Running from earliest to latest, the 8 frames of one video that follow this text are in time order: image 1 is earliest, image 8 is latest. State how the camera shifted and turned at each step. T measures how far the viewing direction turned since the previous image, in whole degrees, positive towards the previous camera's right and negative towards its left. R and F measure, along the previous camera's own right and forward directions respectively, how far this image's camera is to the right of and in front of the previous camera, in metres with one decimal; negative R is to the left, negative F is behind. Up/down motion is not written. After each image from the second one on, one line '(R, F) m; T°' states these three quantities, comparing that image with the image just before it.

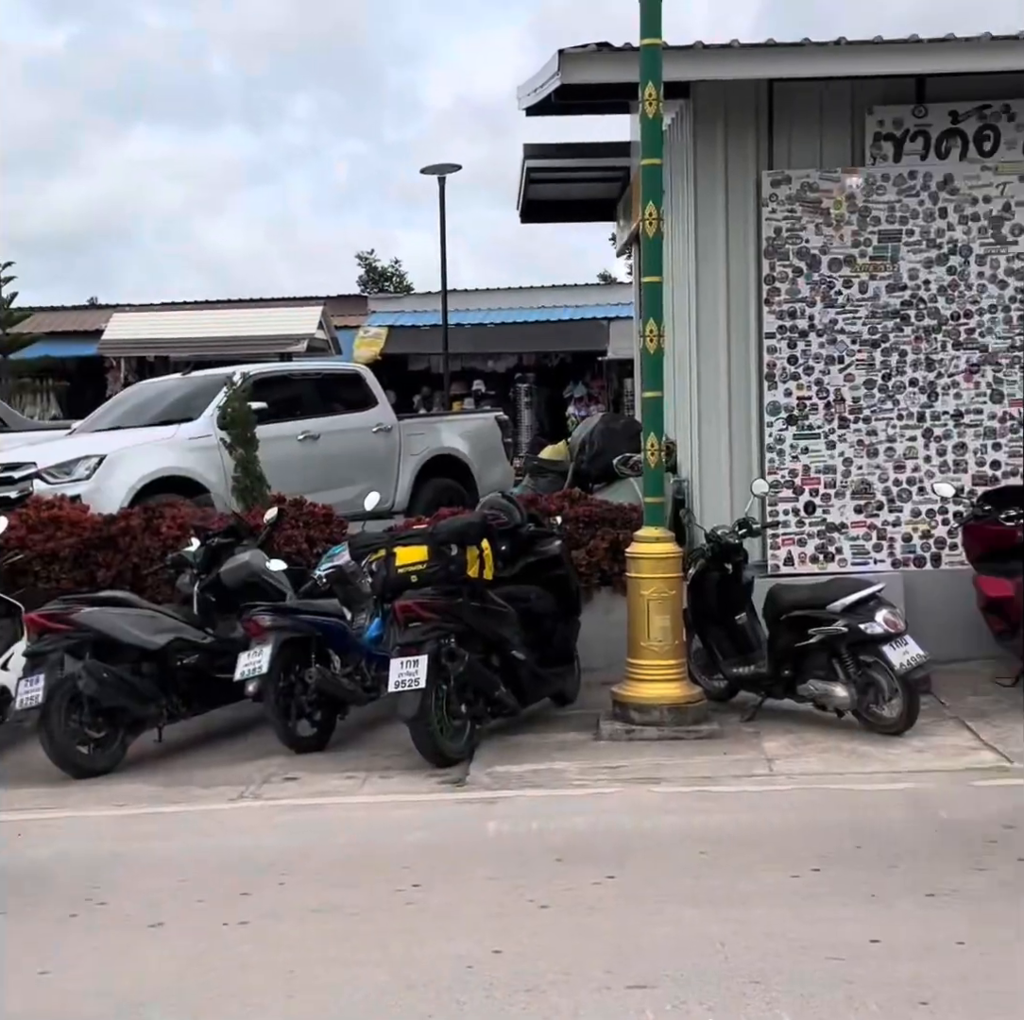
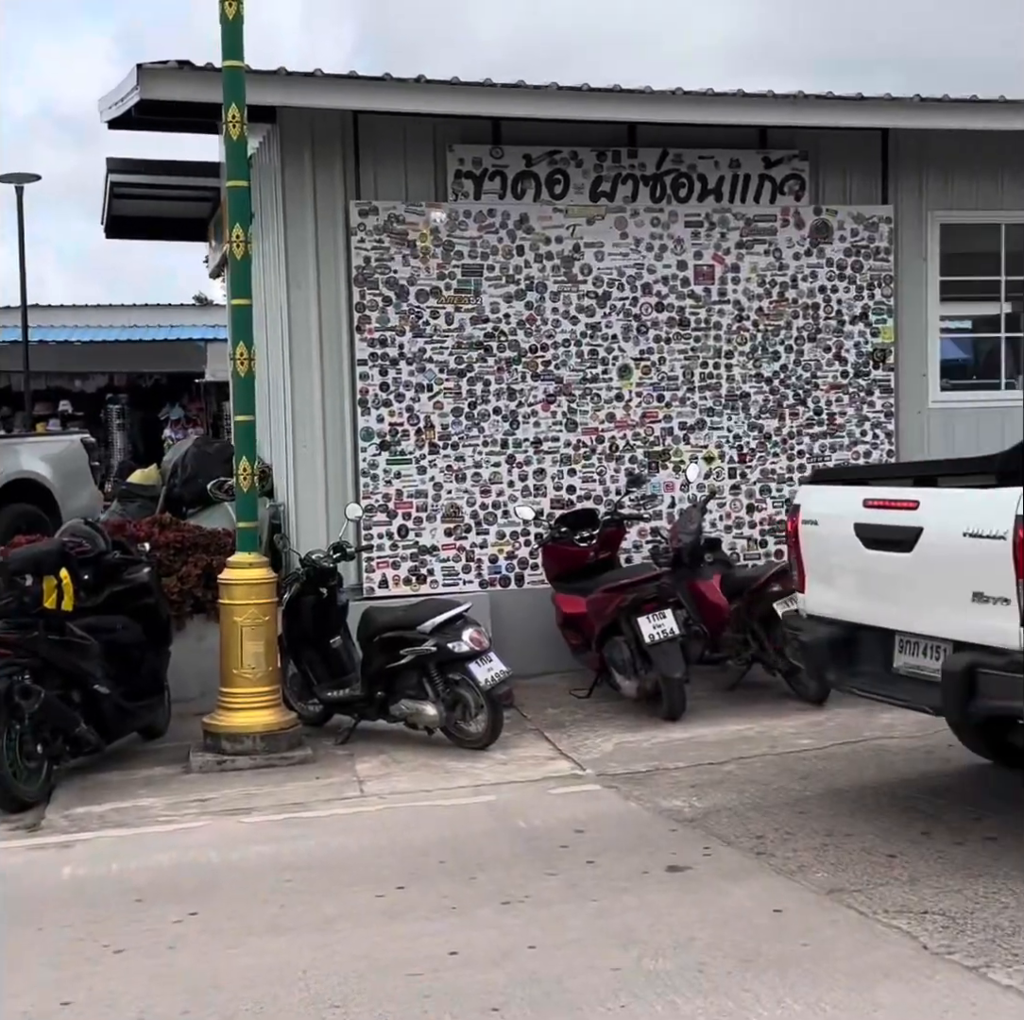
(+0.1, 0.0) m; +16°
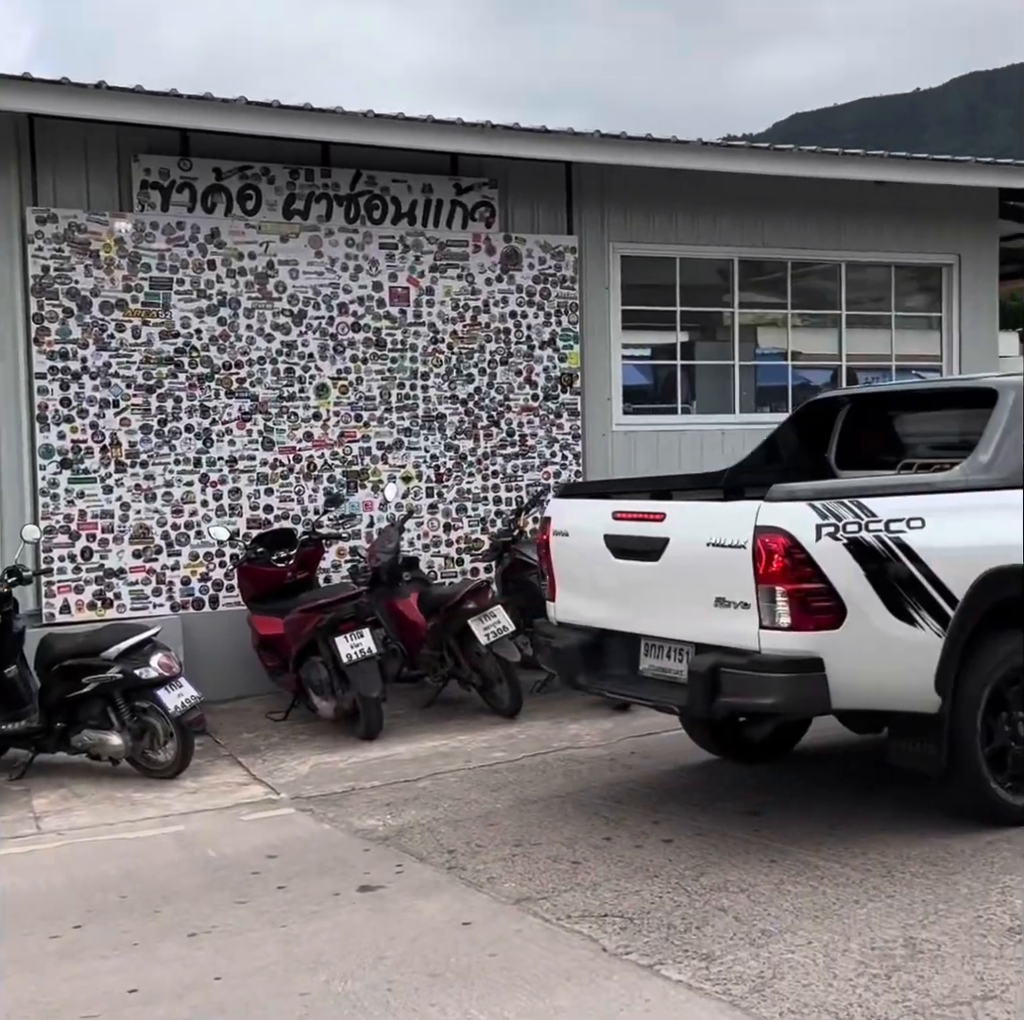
(+0.1, 0.0) m; +13°
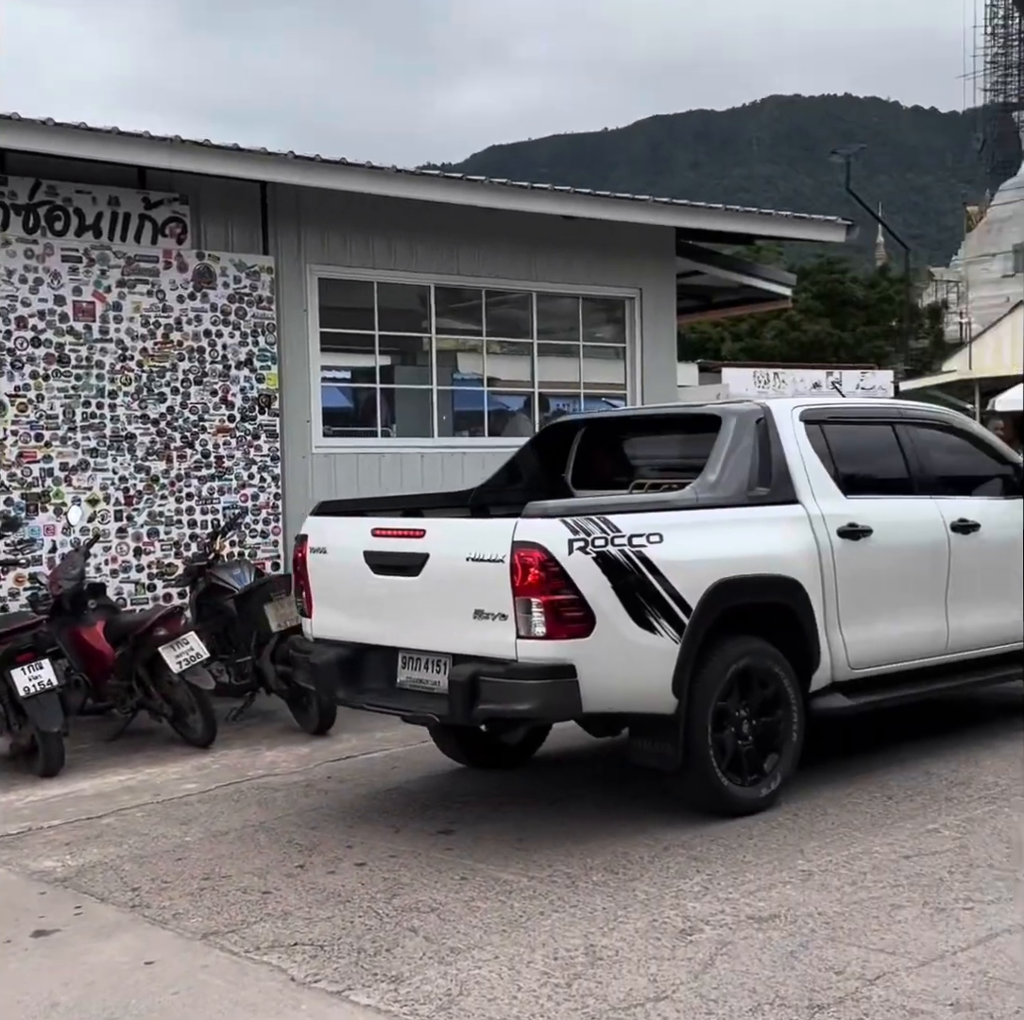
(0.0, 0.0) m; +13°
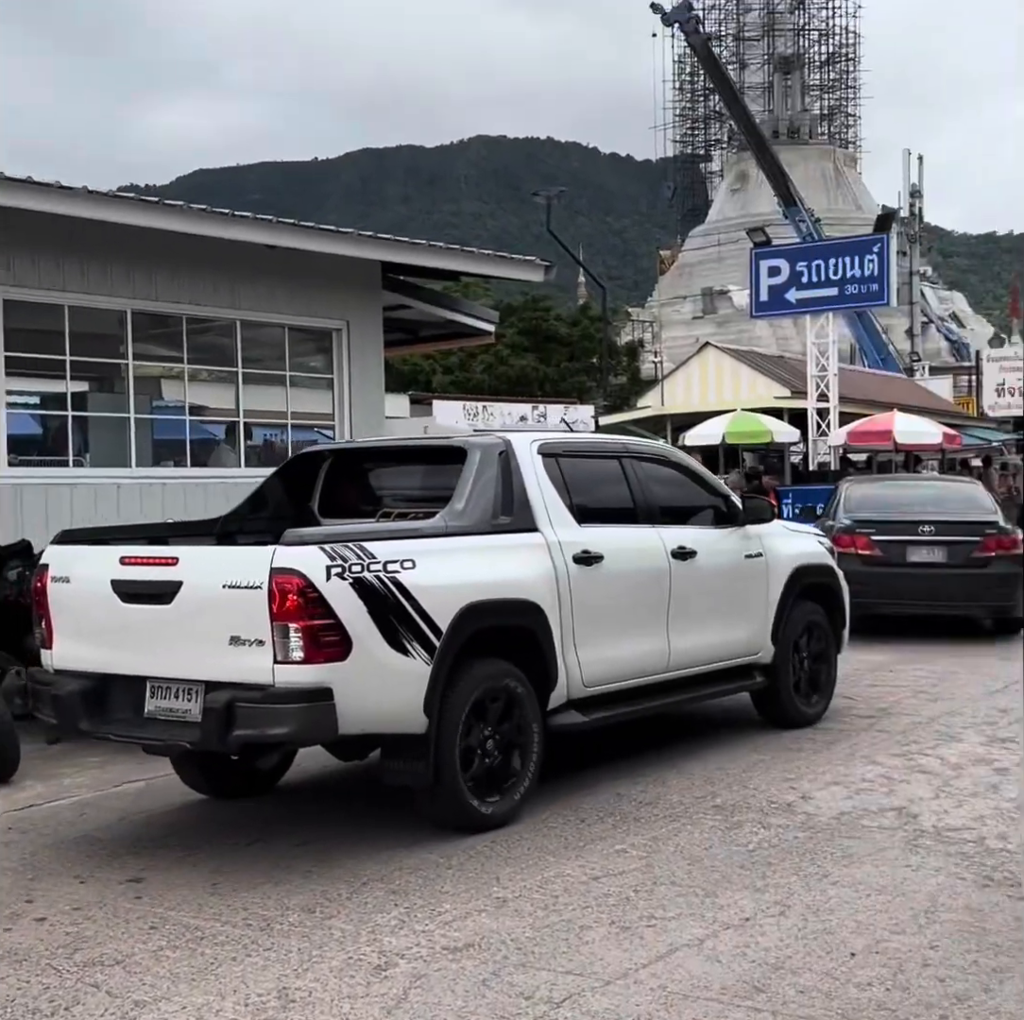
(0.0, -0.1) m; +13°
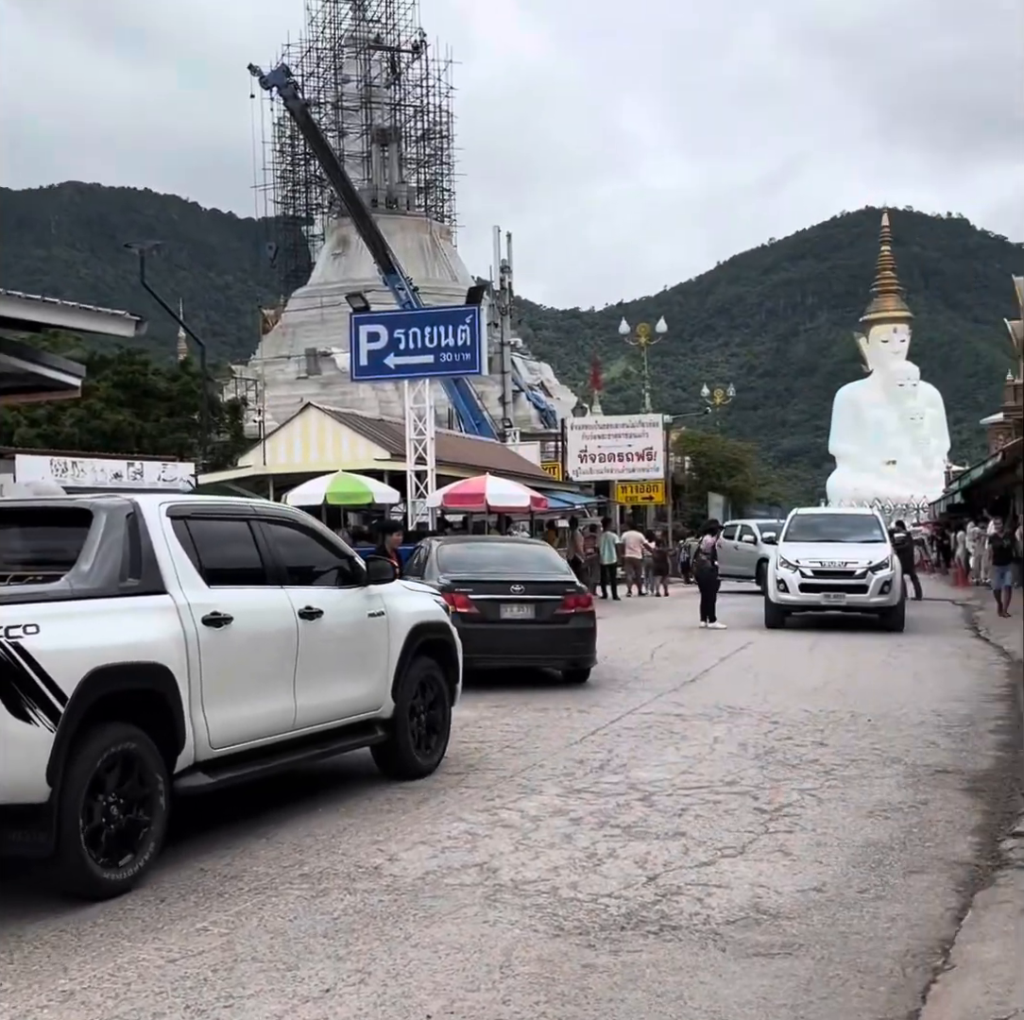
(+0.1, -0.1) m; +18°
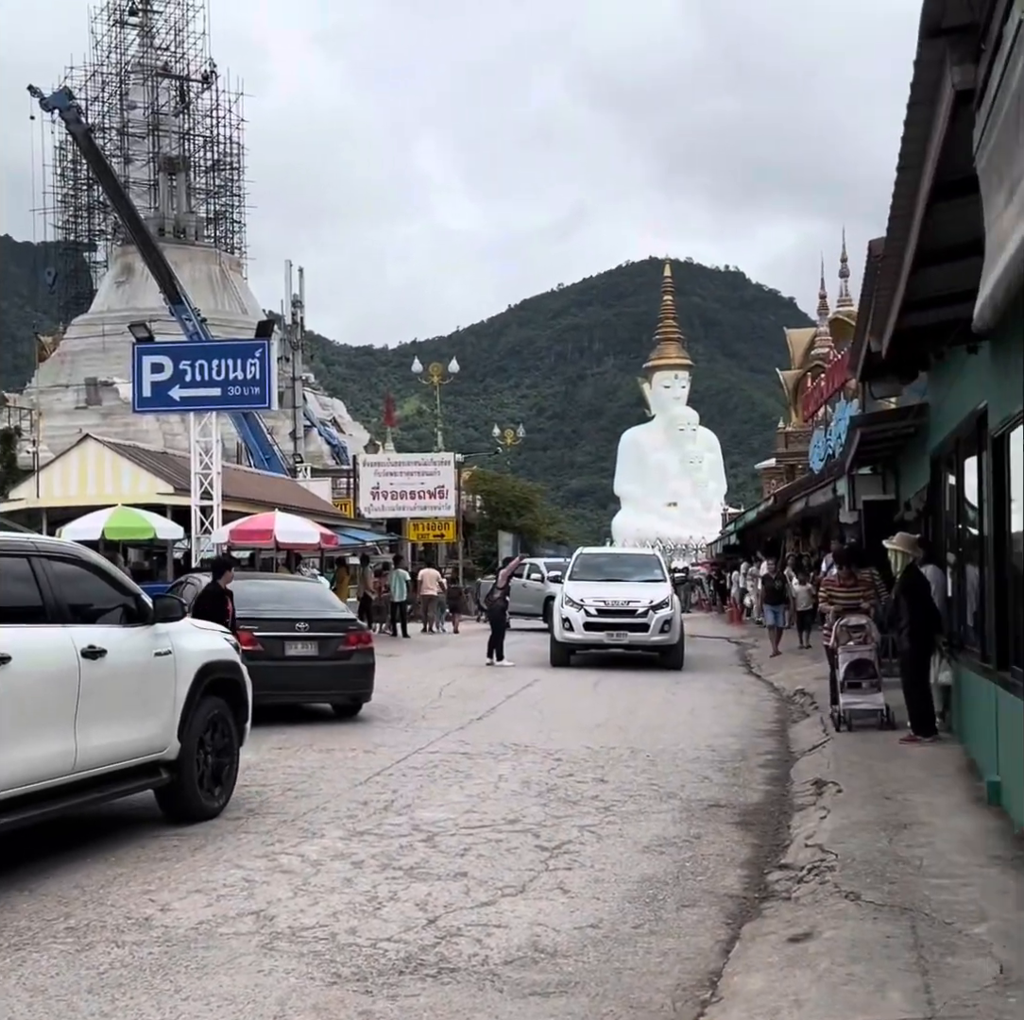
(+0.1, 0.0) m; +9°
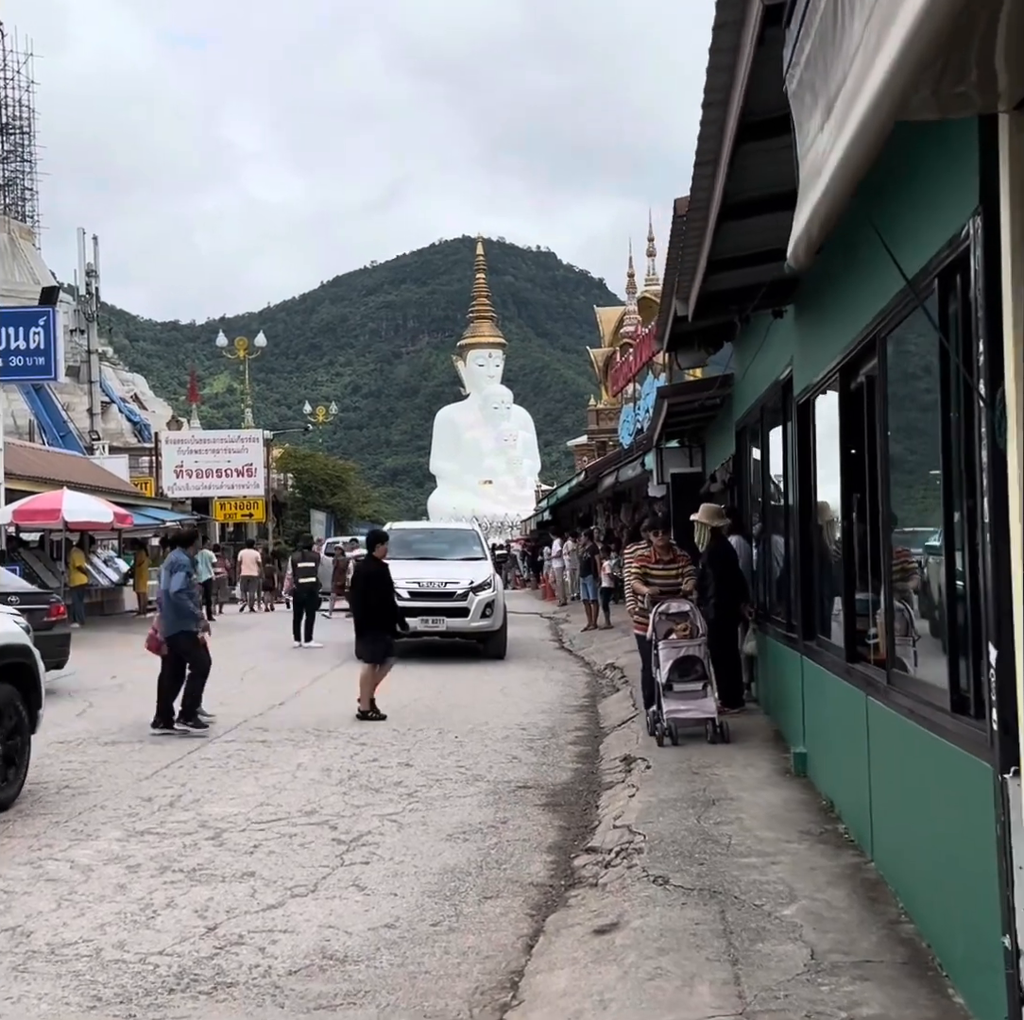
(+0.4, +1.5) m; +8°
